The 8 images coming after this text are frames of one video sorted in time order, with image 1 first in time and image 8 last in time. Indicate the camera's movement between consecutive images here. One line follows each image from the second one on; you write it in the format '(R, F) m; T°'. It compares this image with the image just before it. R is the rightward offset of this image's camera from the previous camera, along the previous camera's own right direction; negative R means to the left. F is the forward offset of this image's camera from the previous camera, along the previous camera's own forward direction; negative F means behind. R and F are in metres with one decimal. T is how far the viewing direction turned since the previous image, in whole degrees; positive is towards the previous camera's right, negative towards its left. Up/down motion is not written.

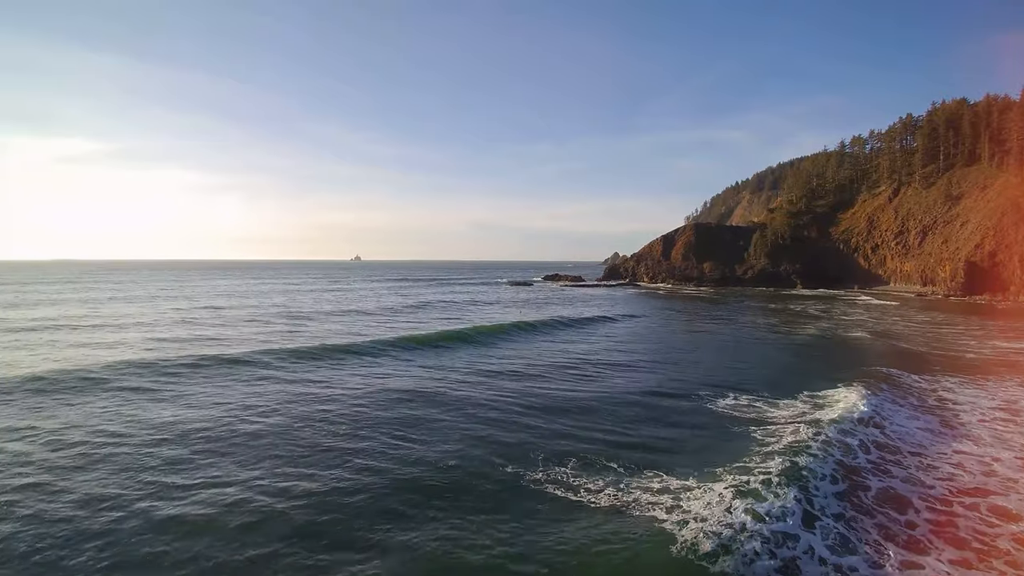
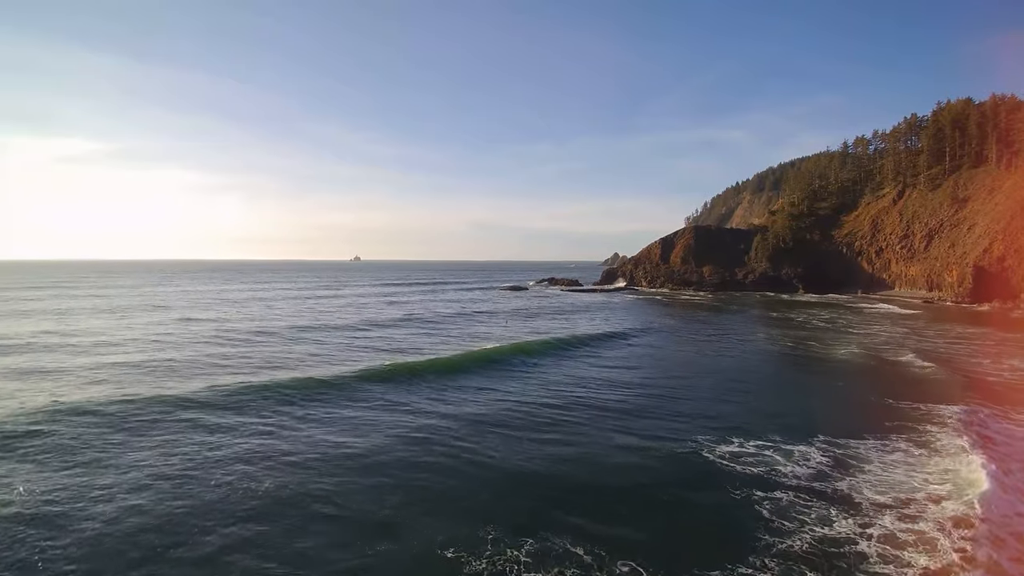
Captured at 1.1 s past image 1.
(+0.9, +2.1) m; 0°
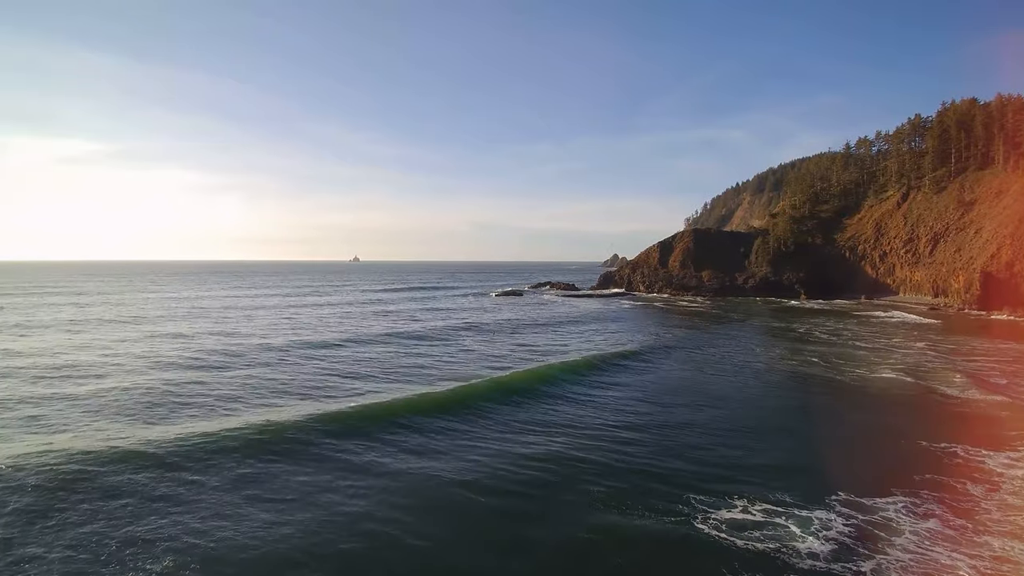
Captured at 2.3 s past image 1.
(+0.9, +2.0) m; 0°
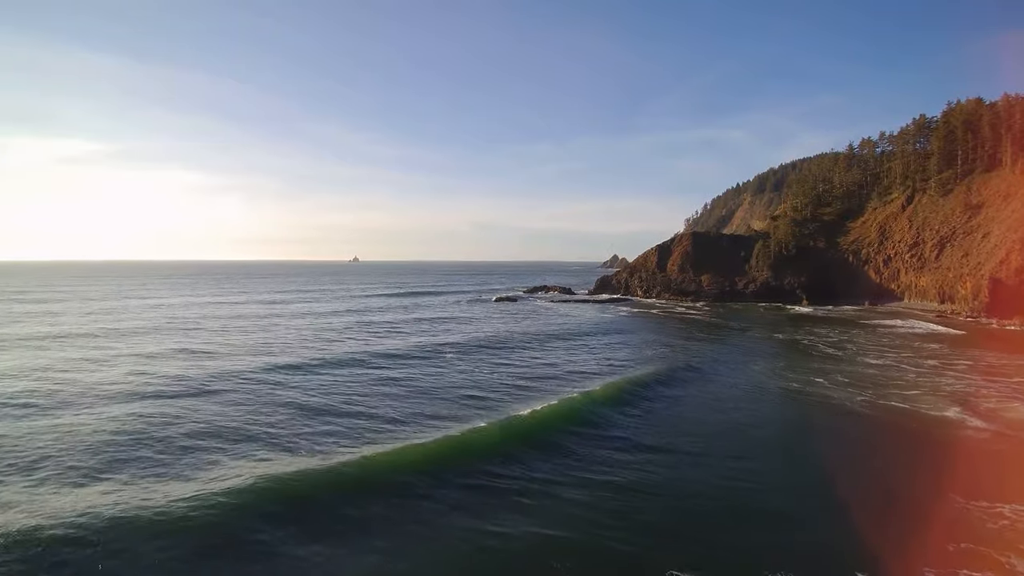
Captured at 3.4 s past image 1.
(+1.0, +2.1) m; 0°
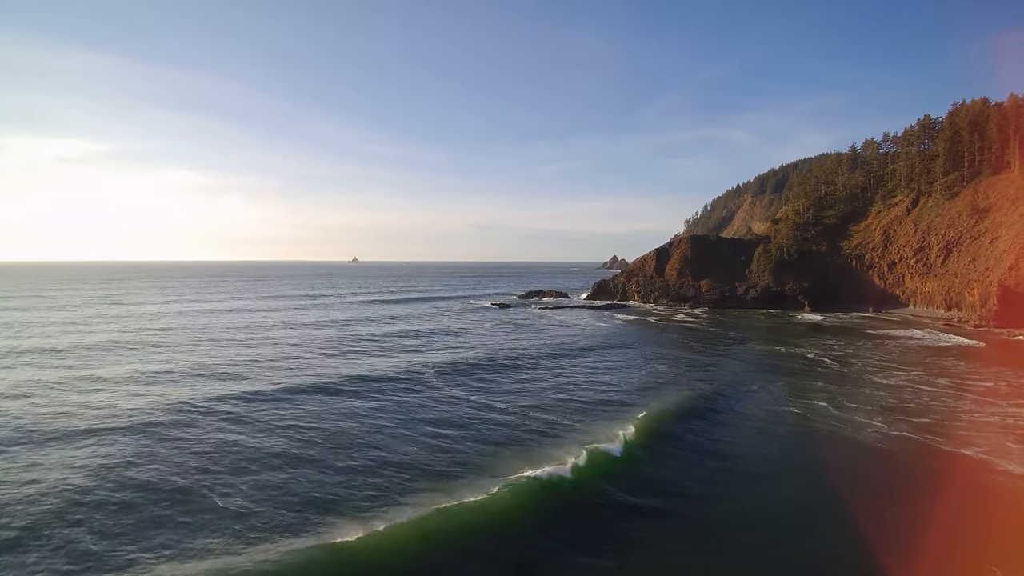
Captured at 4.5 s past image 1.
(+1.0, +2.1) m; 0°
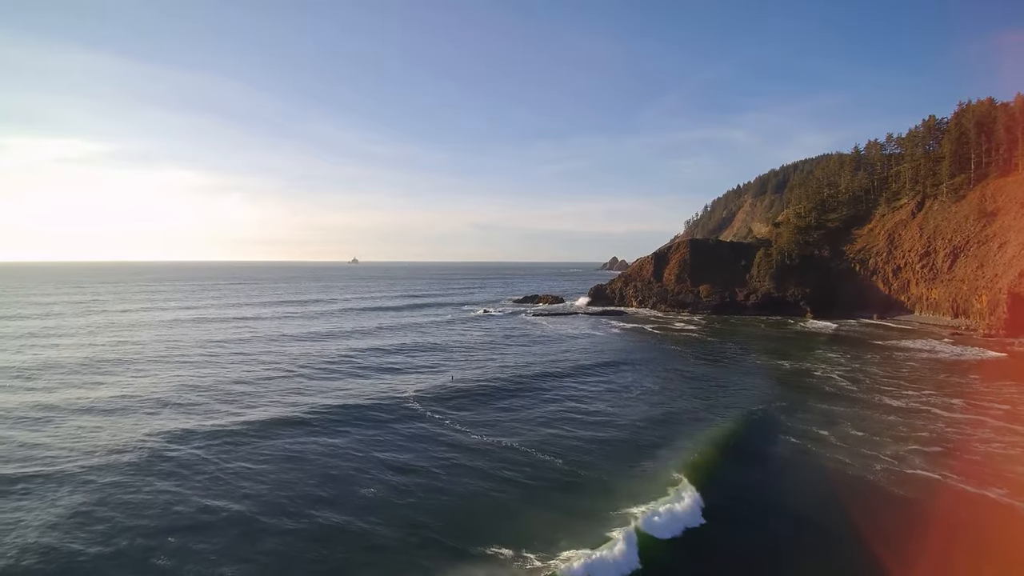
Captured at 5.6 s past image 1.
(+1.0, +2.1) m; 0°
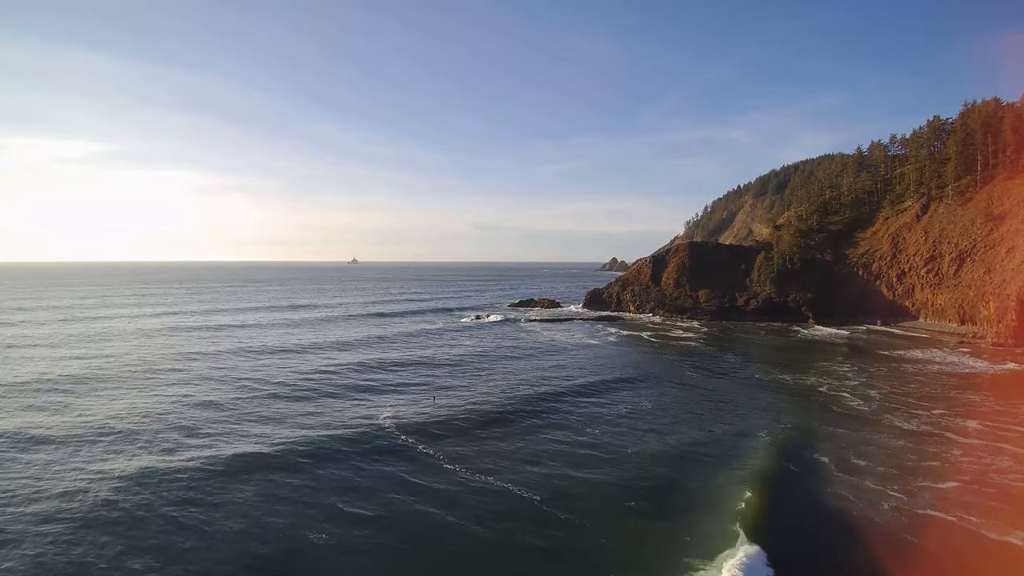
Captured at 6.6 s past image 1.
(+0.9, +1.8) m; 0°
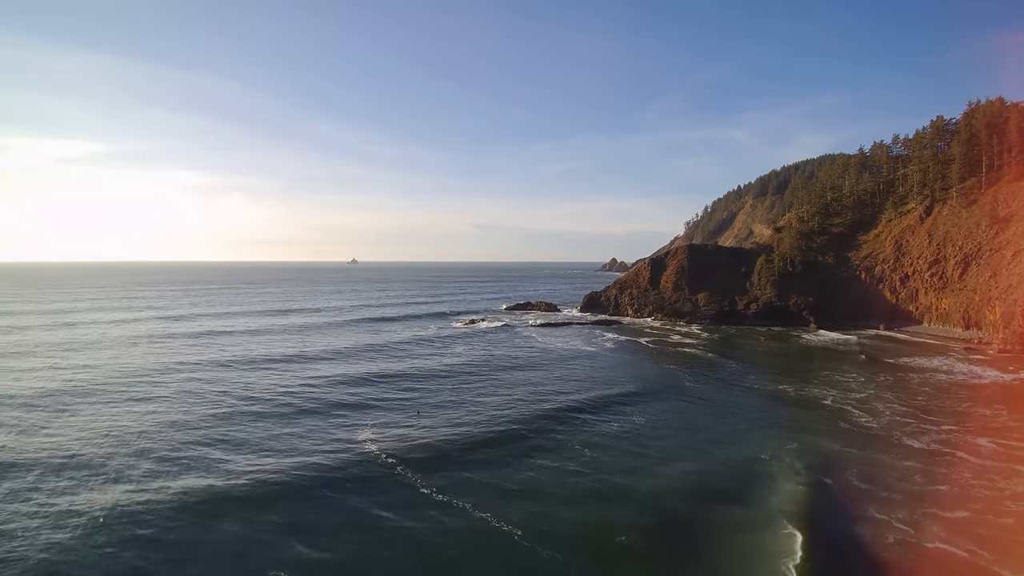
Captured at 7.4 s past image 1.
(+0.7, +1.4) m; 0°
